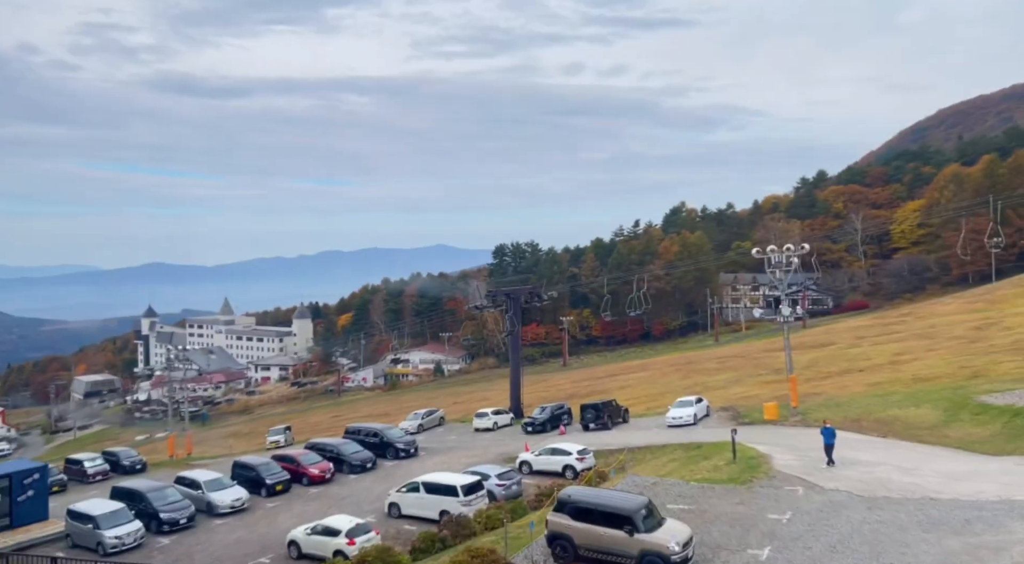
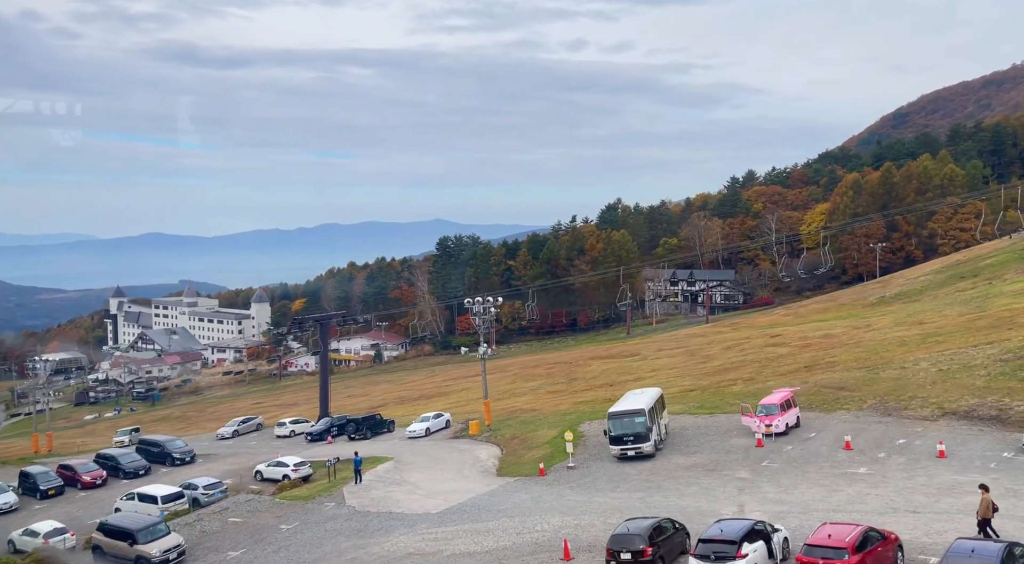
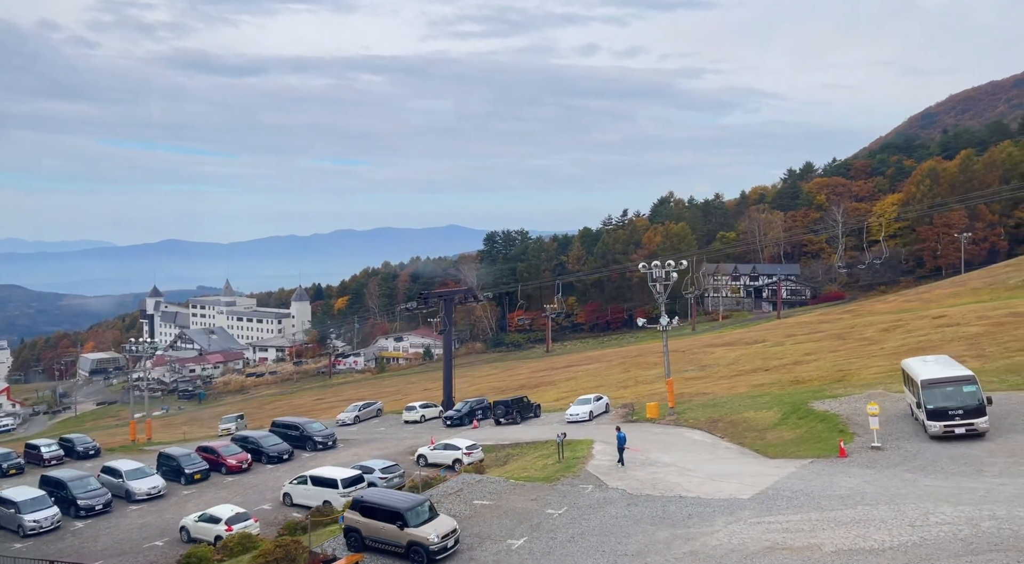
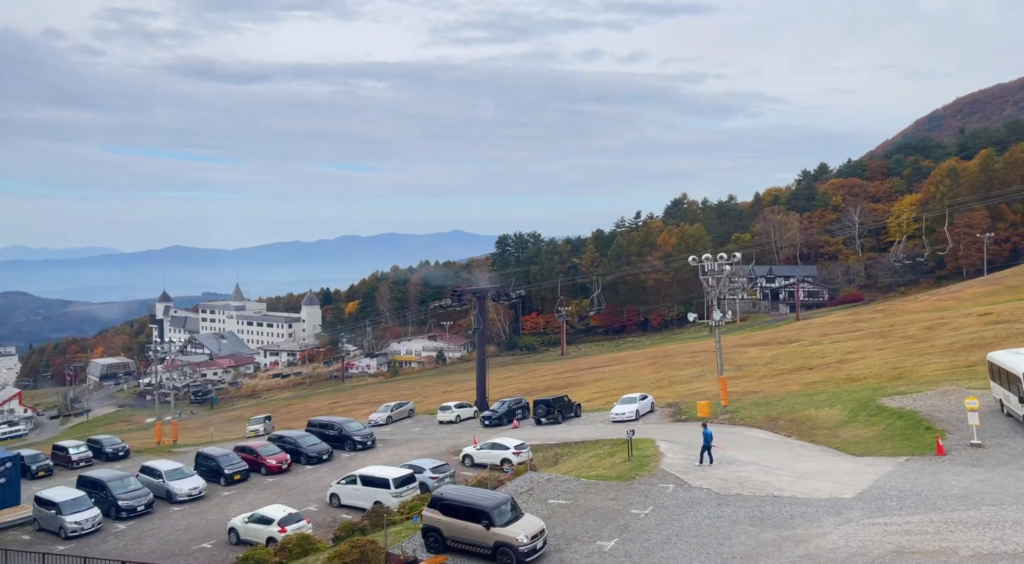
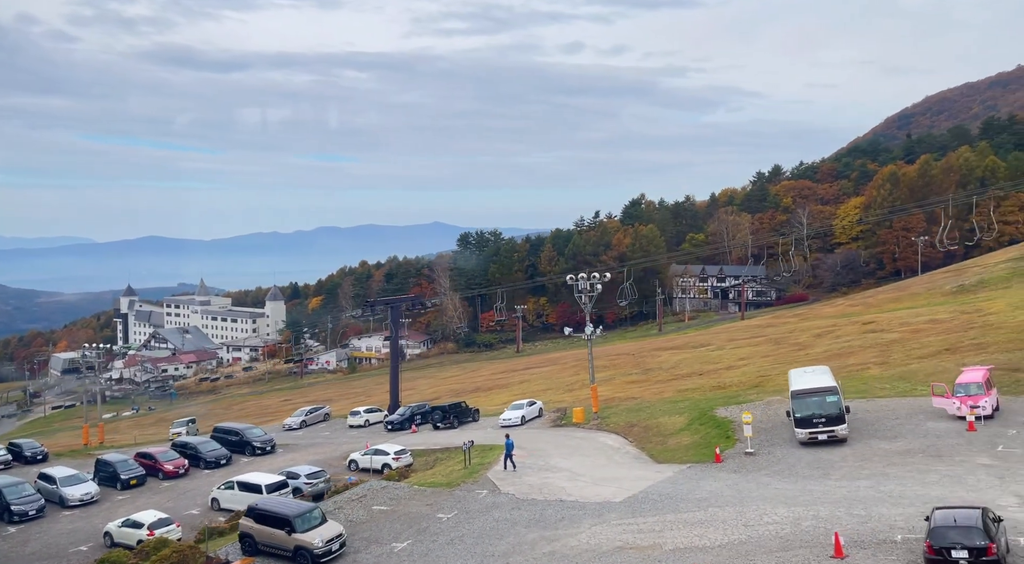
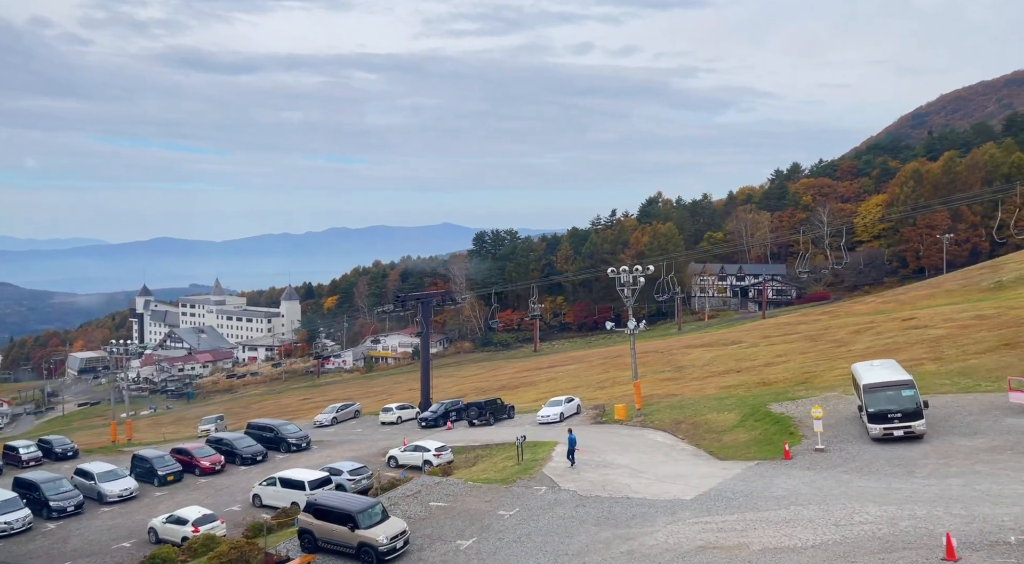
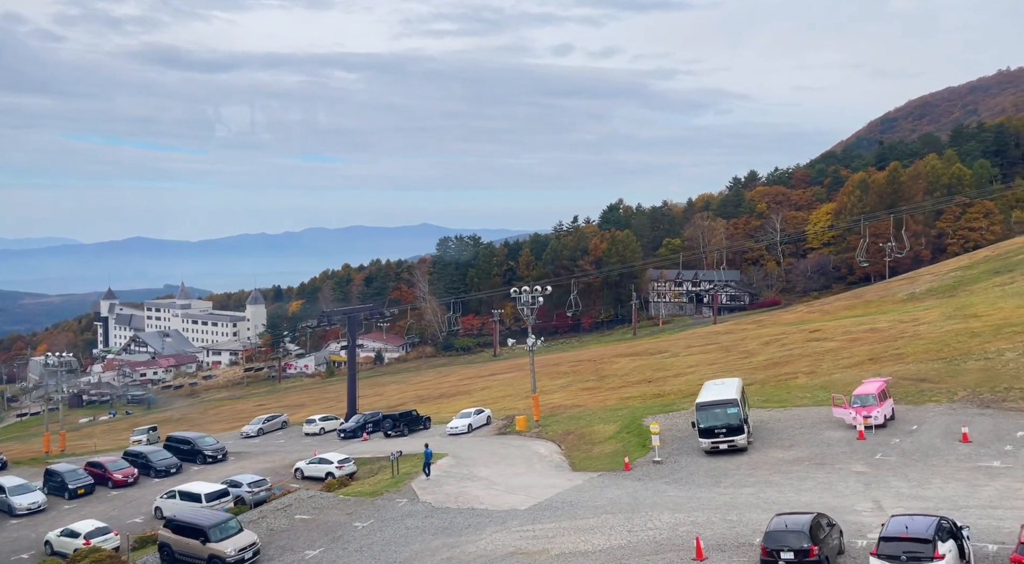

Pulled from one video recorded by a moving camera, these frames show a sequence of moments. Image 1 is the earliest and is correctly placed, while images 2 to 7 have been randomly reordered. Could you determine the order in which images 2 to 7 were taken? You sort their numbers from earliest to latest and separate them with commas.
4, 3, 6, 5, 7, 2
